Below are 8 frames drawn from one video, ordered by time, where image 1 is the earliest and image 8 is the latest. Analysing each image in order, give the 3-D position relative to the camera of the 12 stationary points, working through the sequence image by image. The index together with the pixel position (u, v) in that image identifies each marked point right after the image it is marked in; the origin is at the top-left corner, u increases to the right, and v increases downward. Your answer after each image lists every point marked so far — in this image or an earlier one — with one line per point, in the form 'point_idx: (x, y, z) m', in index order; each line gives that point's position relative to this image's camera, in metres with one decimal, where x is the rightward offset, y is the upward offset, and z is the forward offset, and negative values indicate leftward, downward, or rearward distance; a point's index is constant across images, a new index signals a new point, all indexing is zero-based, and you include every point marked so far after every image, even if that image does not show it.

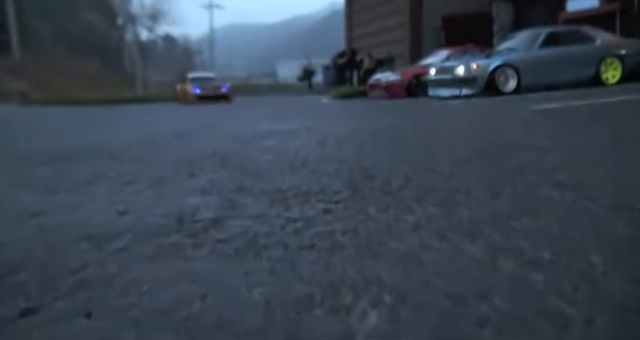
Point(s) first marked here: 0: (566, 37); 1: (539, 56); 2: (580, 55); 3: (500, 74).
0: (+5.1, +2.8, +11.9) m
1: (+4.5, +2.3, +11.7) m
2: (+5.3, +2.4, +11.8) m
3: (+3.6, +2.0, +11.5) m
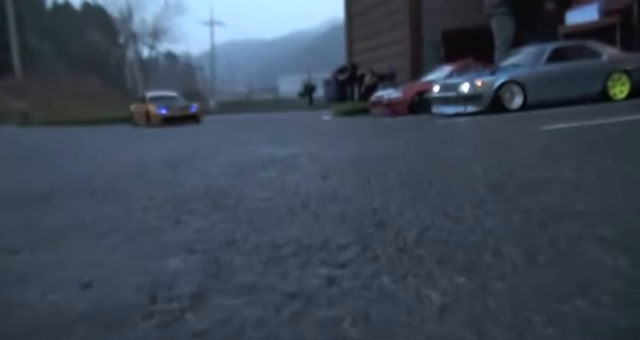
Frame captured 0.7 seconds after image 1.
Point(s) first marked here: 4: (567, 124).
0: (+5.1, +2.4, +11.7) m
1: (+4.5, +2.0, +11.4) m
2: (+5.4, +2.0, +11.5) m
3: (+3.7, +1.6, +11.2) m
4: (+3.2, +0.6, +7.3) m
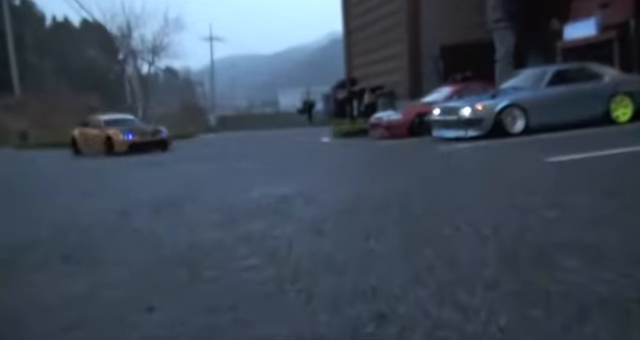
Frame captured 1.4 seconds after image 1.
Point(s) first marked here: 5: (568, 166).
0: (+5.1, +1.9, +11.5) m
1: (+4.4, +1.5, +11.2) m
2: (+5.3, +1.5, +11.3) m
3: (+3.6, +1.1, +11.0) m
4: (+3.1, +0.2, +7.0) m
5: (+2.5, 0.0, +5.8) m
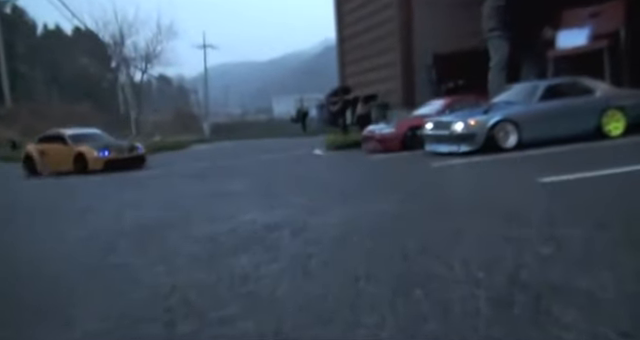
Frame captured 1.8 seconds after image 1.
0: (+4.9, +1.6, +11.5) m
1: (+4.3, +1.2, +11.2) m
2: (+5.1, +1.2, +11.2) m
3: (+3.5, +0.8, +11.0) m
4: (+3.0, -0.1, +6.9) m
5: (+2.4, -0.2, +5.7) m
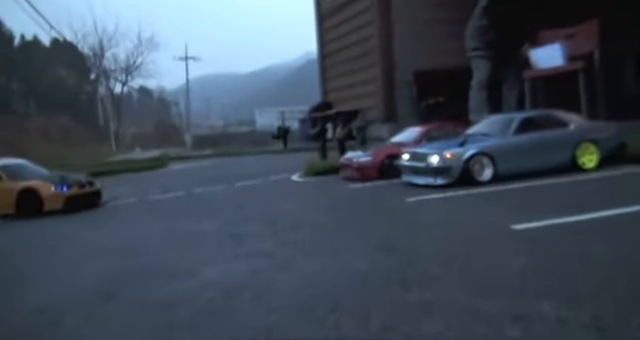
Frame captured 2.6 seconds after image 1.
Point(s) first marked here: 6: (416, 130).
0: (+4.4, +1.0, +11.5) m
1: (+3.8, +0.5, +11.2) m
2: (+4.7, +0.6, +11.3) m
3: (+3.0, +0.2, +11.0) m
4: (+2.7, -0.6, +6.9) m
5: (+2.1, -0.7, +5.7) m
6: (+2.5, +1.0, +15.1) m
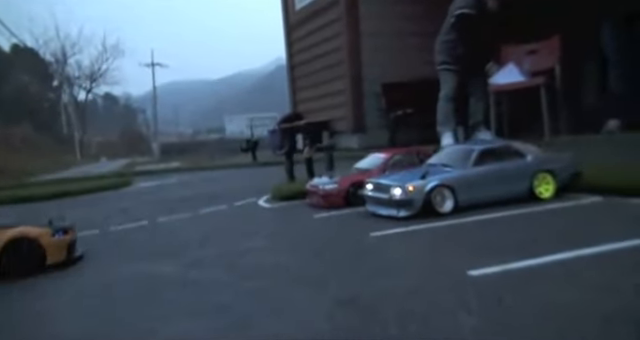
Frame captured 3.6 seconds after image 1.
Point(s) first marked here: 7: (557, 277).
0: (+3.7, +0.3, +11.9) m
1: (+3.1, -0.1, +11.5) m
2: (+3.9, 0.0, +11.7) m
3: (+2.3, -0.5, +11.2) m
4: (+2.2, -1.1, +7.1) m
5: (+1.7, -1.3, +5.9) m
6: (+1.6, +0.3, +15.3) m
7: (+2.6, -1.2, +6.4) m
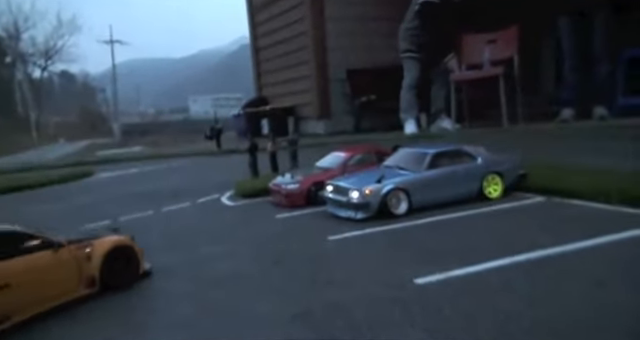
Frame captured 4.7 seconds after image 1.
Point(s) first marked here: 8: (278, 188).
0: (+2.8, +0.3, +12.5) m
1: (+2.2, -0.2, +12.1) m
2: (+3.1, -0.1, +12.3) m
3: (+1.5, -0.5, +11.8) m
4: (+1.6, -1.3, +7.7) m
5: (+1.2, -1.5, +6.4) m
6: (+0.6, +0.4, +15.8) m
7: (+2.1, -1.4, +7.0) m
8: (-1.1, -0.5, +15.5) m
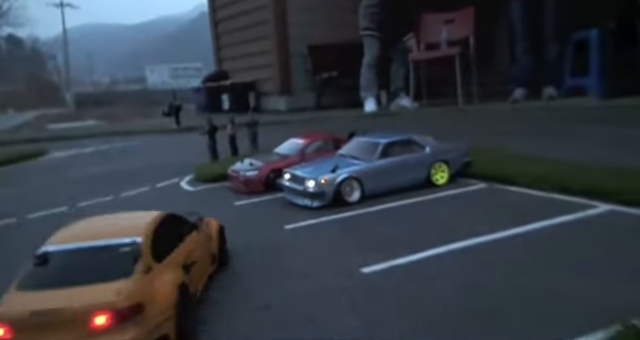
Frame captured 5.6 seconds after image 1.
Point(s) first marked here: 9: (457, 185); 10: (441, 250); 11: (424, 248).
0: (+1.8, +0.5, +13.1) m
1: (+1.3, +0.1, +12.7) m
2: (+2.1, +0.2, +13.0) m
3: (+0.5, -0.3, +12.4) m
4: (+1.0, -1.3, +8.4) m
5: (+0.6, -1.5, +7.1) m
6: (-0.6, +0.7, +16.3) m
7: (+1.5, -1.4, +7.7) m
8: (-2.3, -0.1, +15.9) m
9: (+3.2, -0.4, +13.2) m
10: (+1.8, -1.2, +8.6) m
11: (+1.6, -1.2, +8.8) m
